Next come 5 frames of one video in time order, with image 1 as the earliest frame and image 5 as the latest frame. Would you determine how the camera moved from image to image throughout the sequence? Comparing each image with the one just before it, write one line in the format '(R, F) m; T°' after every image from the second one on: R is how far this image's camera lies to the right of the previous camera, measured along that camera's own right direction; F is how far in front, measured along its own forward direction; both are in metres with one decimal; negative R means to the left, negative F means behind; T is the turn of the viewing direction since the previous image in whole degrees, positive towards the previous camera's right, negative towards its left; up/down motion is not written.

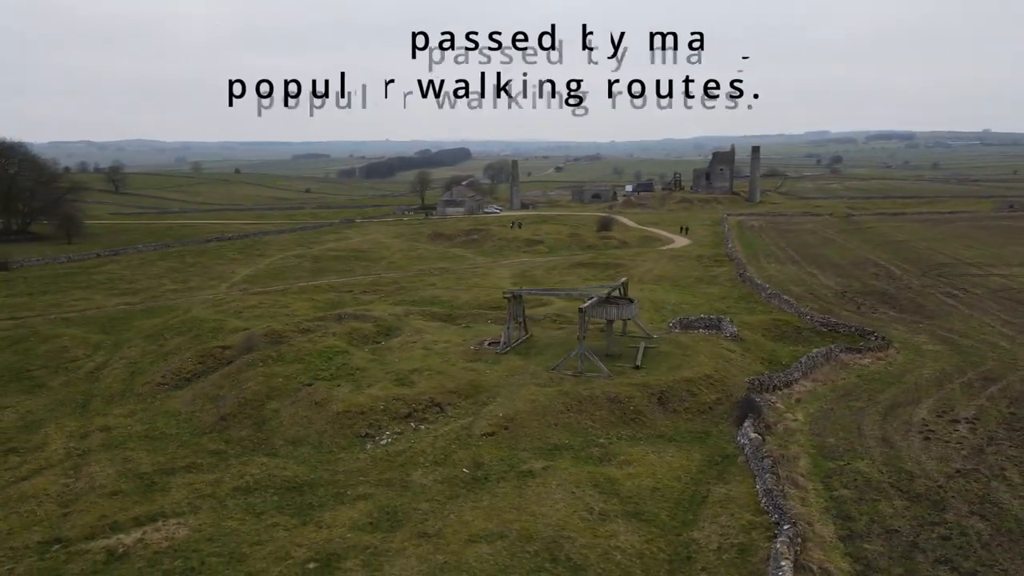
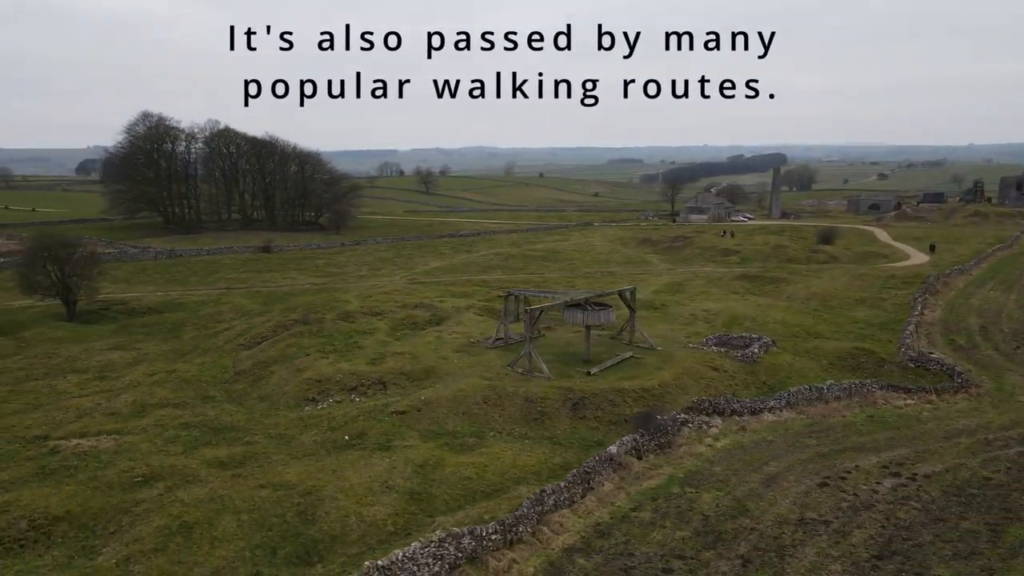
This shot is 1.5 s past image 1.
(+11.9, +0.9) m; -23°
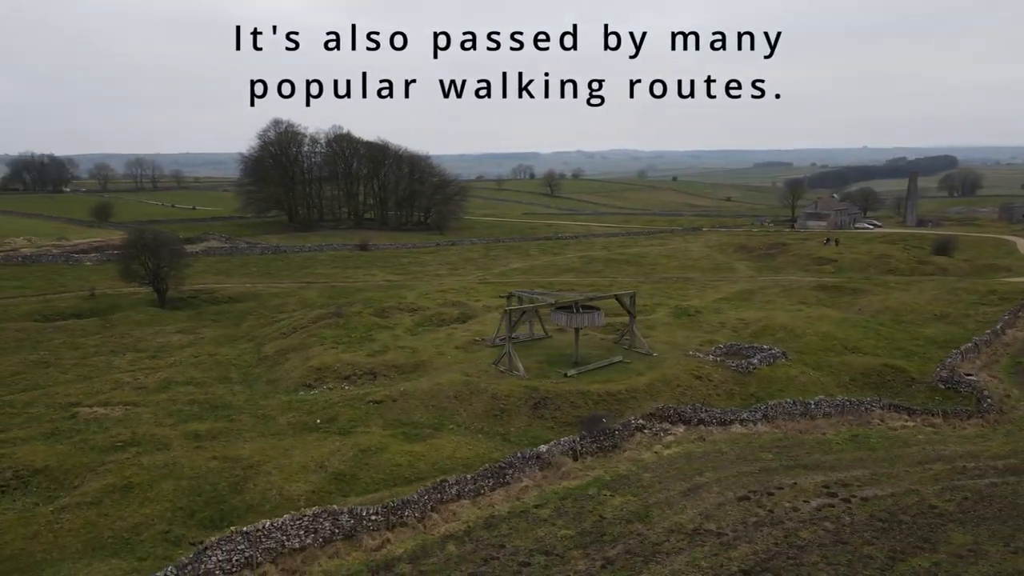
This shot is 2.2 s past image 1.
(+5.5, -0.3) m; -10°
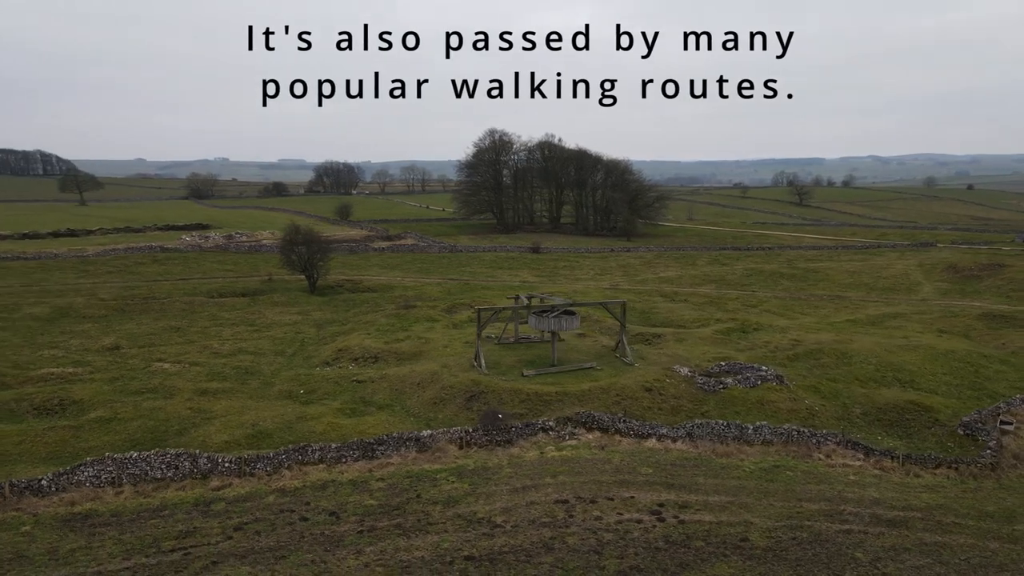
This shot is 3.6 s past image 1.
(+10.7, +0.2) m; -20°
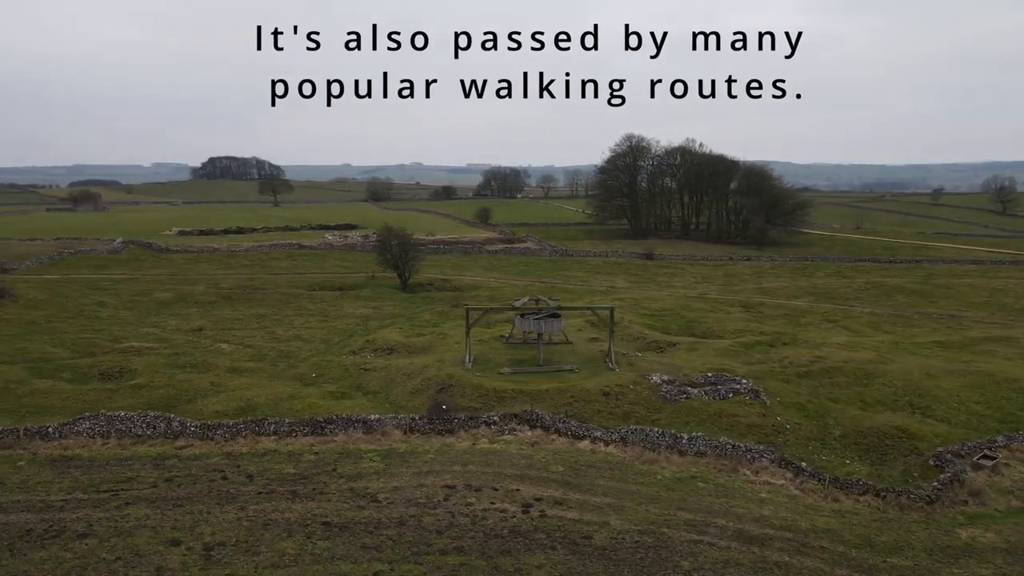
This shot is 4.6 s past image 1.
(+7.5, -0.6) m; -13°
